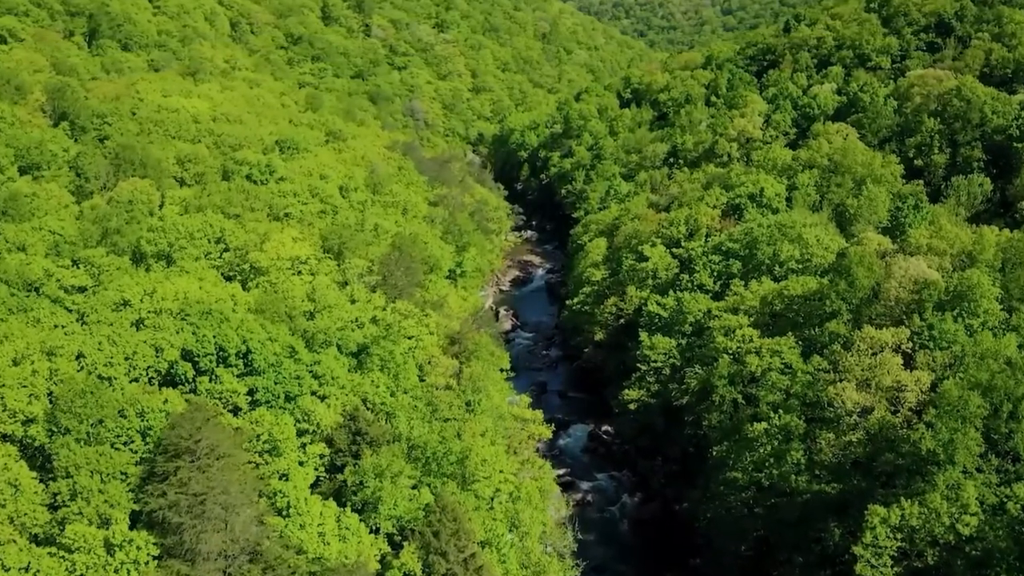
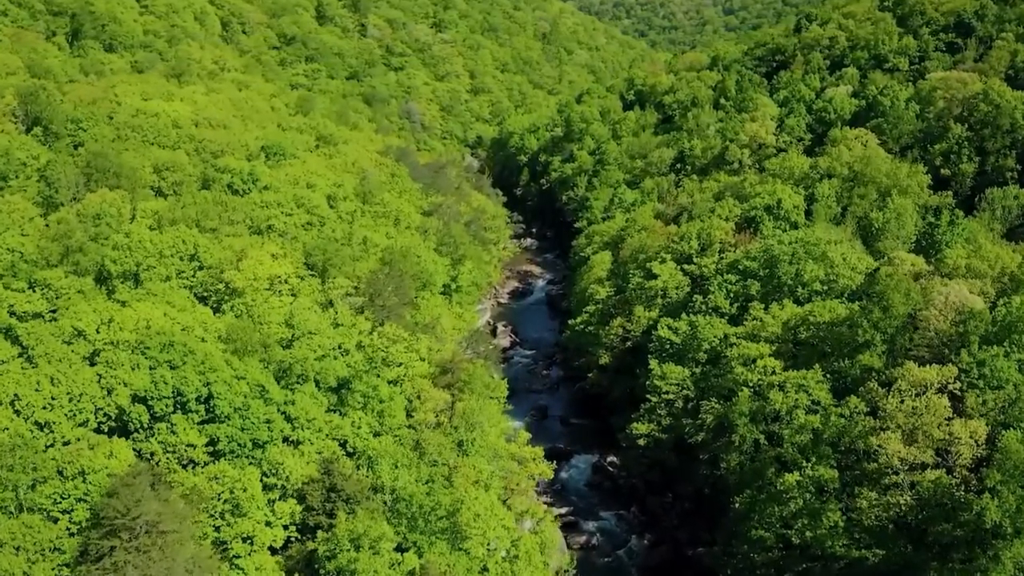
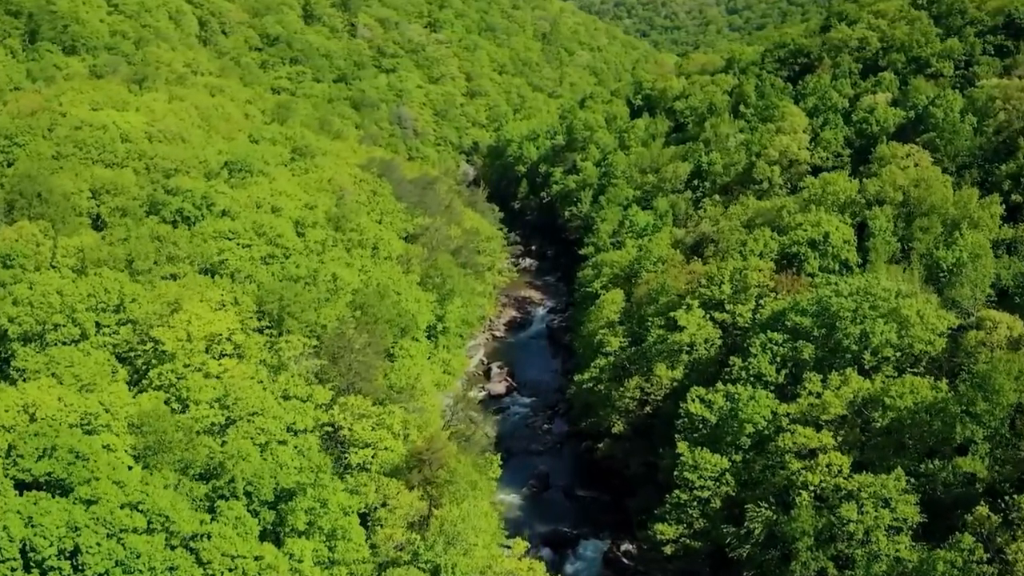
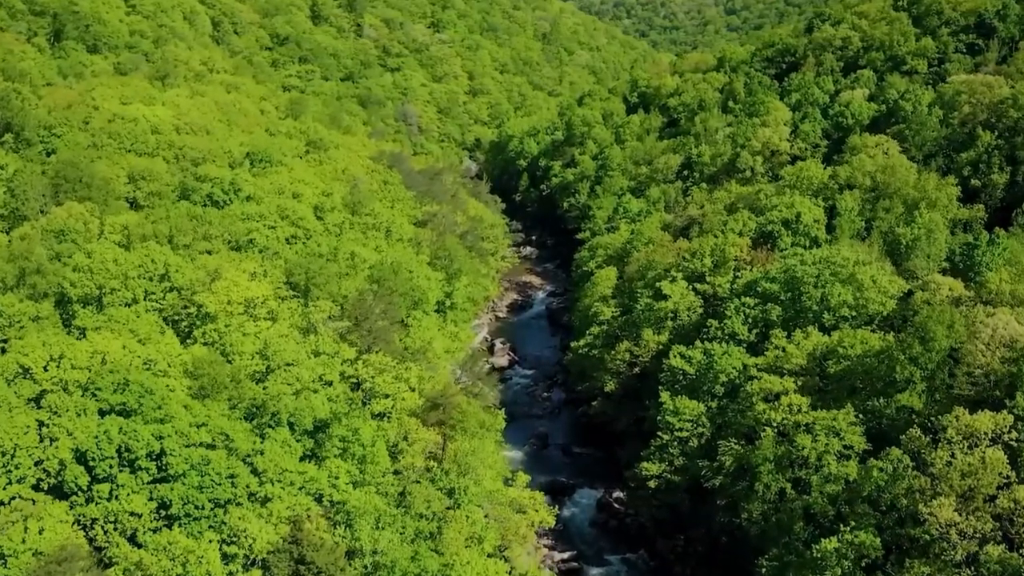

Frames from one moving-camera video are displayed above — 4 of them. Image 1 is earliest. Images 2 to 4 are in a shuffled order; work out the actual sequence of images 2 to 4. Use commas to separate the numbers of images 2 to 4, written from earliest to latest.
2, 4, 3
